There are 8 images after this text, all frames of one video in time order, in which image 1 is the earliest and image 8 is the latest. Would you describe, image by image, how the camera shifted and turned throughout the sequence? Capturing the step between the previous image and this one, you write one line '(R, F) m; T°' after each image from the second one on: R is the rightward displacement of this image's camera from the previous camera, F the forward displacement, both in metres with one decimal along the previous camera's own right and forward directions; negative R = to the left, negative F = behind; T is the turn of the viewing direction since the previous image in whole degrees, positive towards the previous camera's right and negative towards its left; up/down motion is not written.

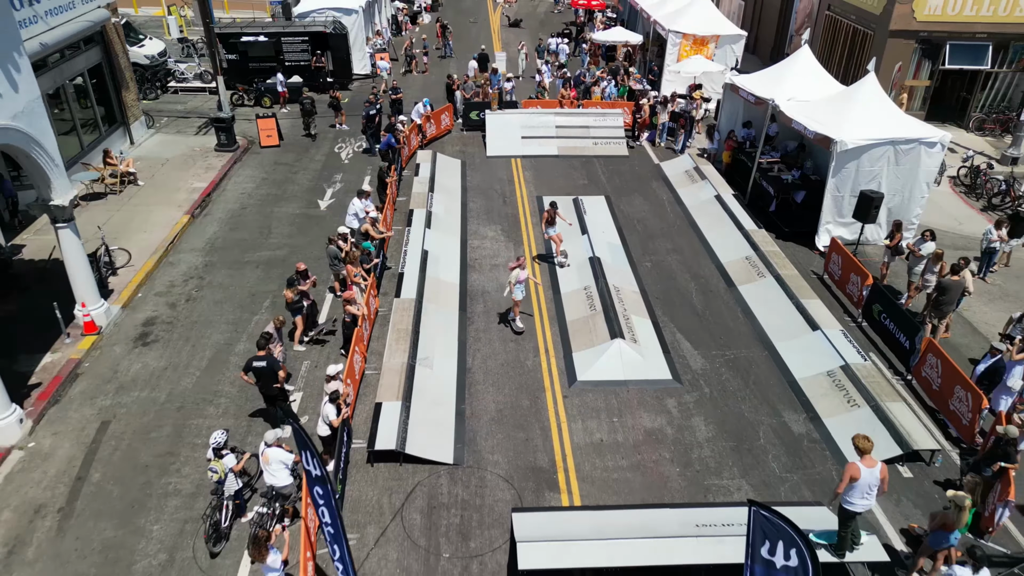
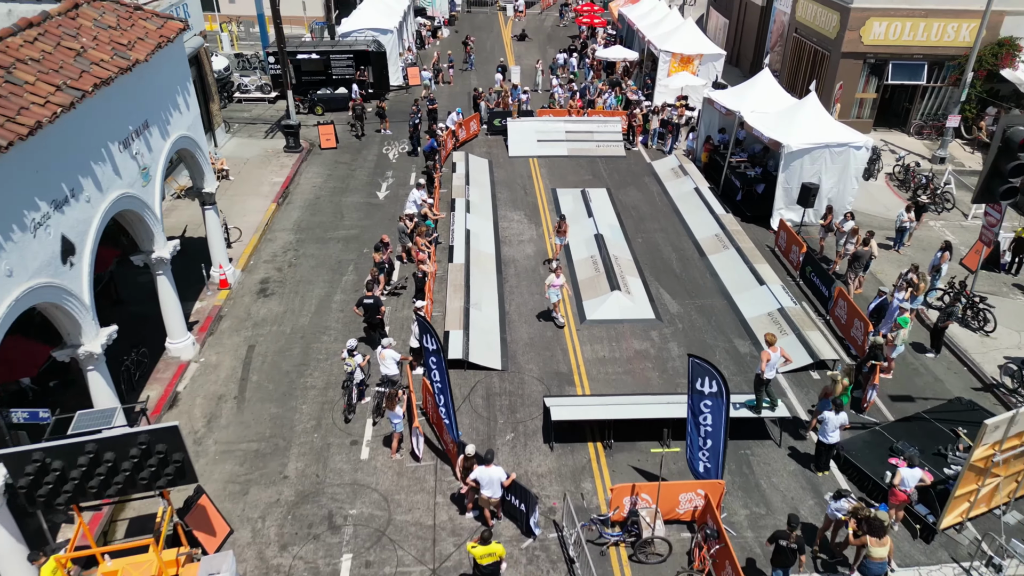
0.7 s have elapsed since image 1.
(-0.6, -4.2) m; 0°
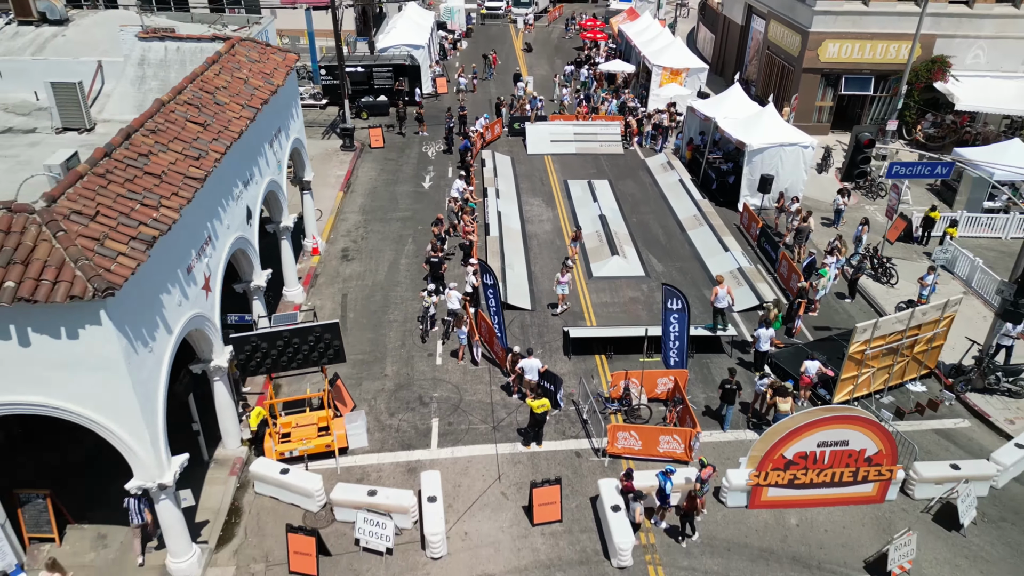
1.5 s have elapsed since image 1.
(-0.8, -5.0) m; 0°
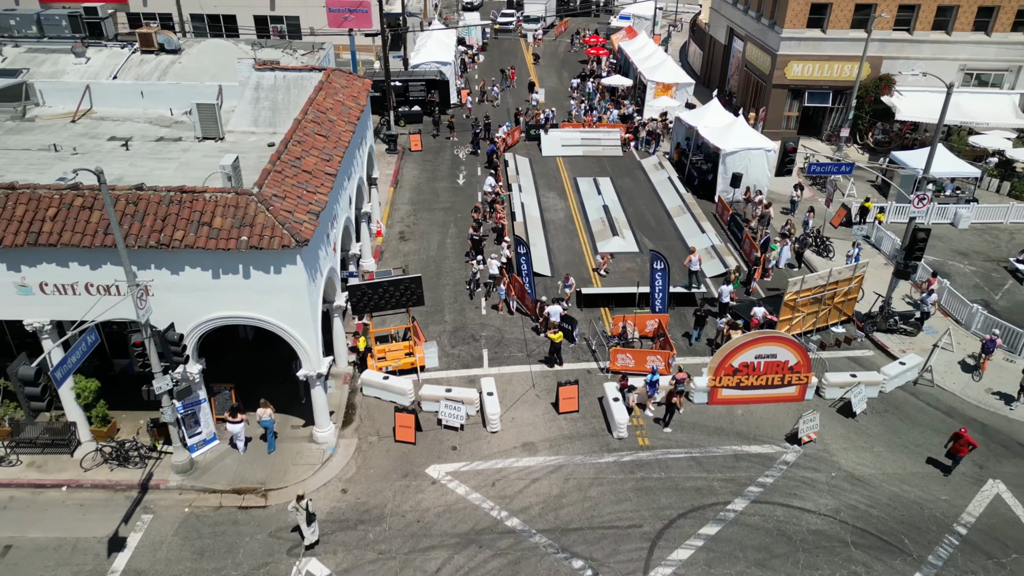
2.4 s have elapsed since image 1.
(-0.9, -5.7) m; 0°
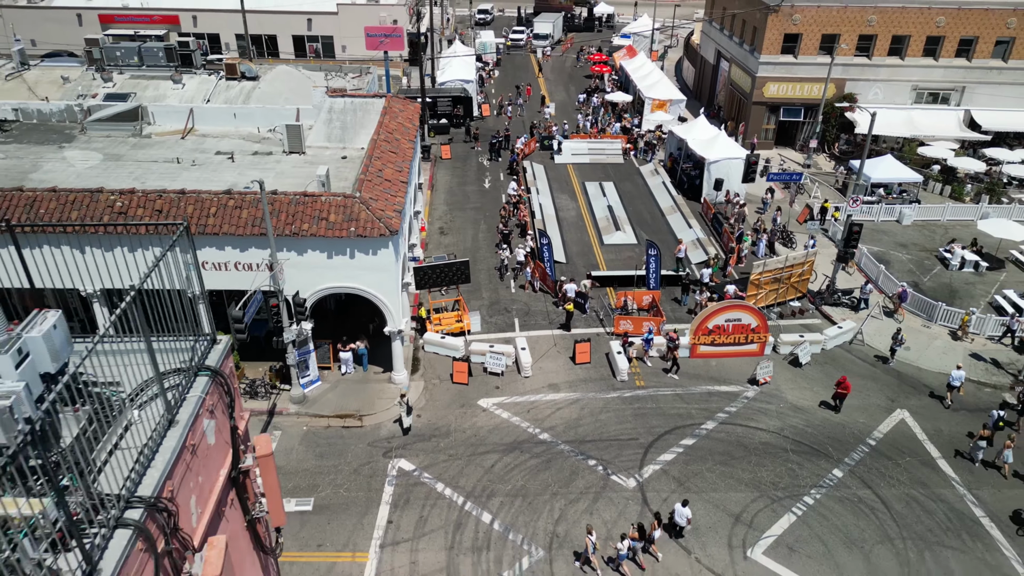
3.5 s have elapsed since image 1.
(-1.0, -5.8) m; 0°
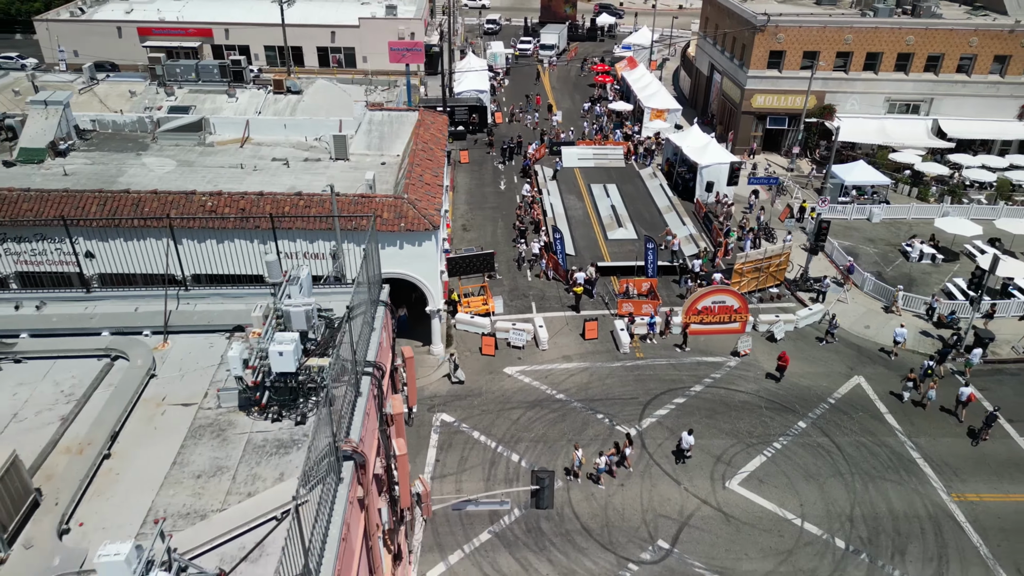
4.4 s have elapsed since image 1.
(-0.8, -4.4) m; 0°
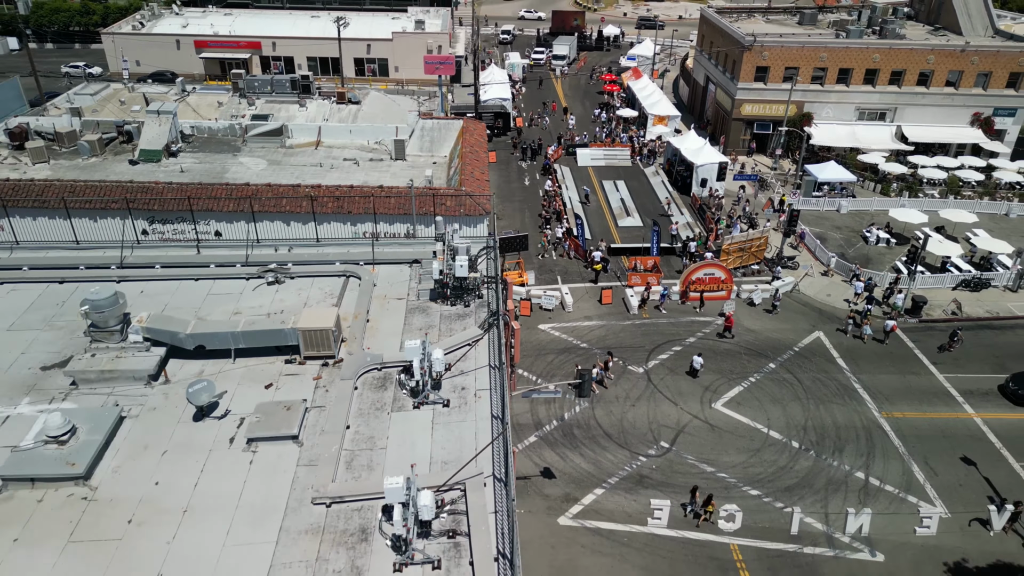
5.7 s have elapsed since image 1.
(-1.7, -7.2) m; 0°
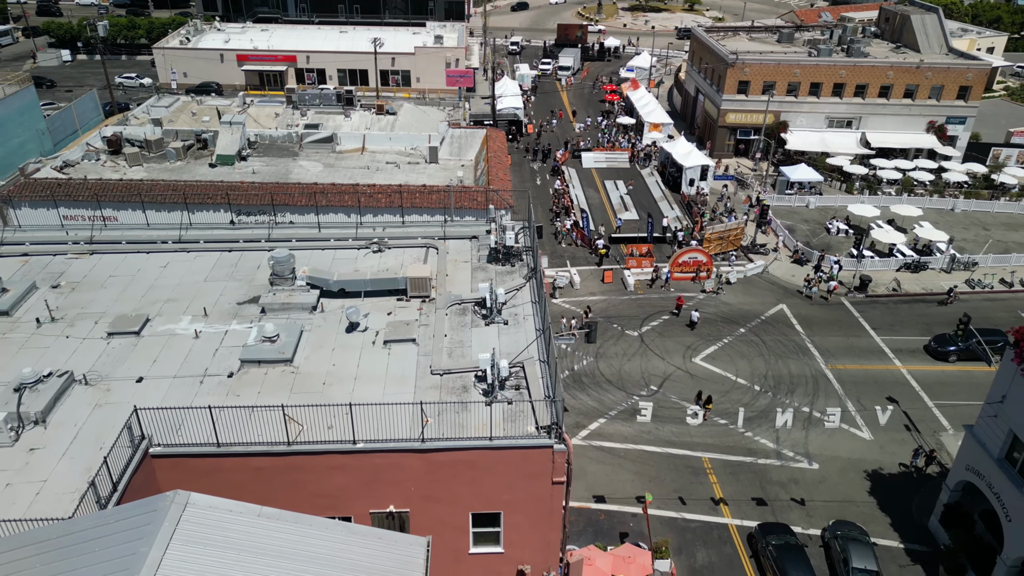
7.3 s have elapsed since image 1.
(-1.1, -7.5) m; 0°
